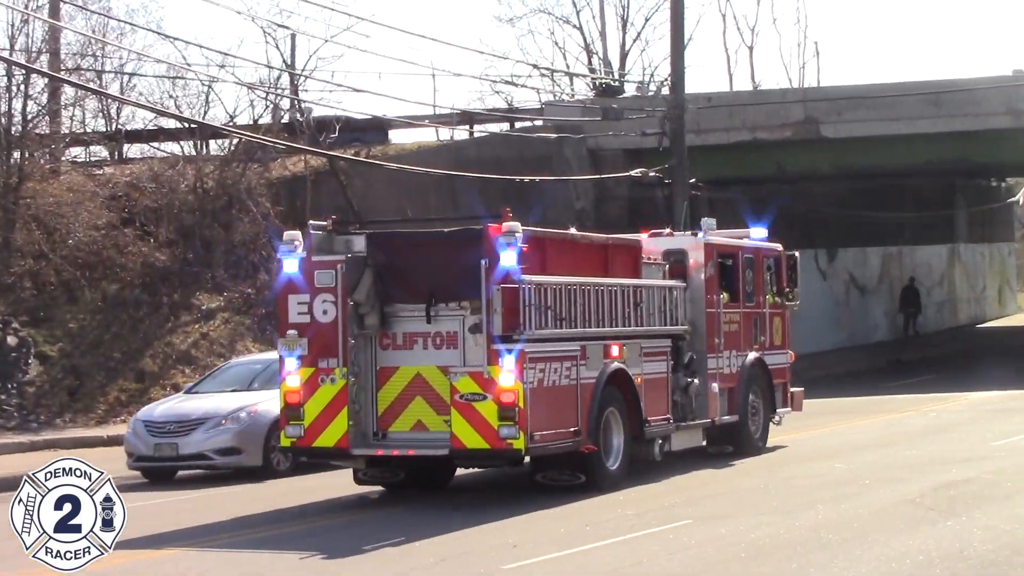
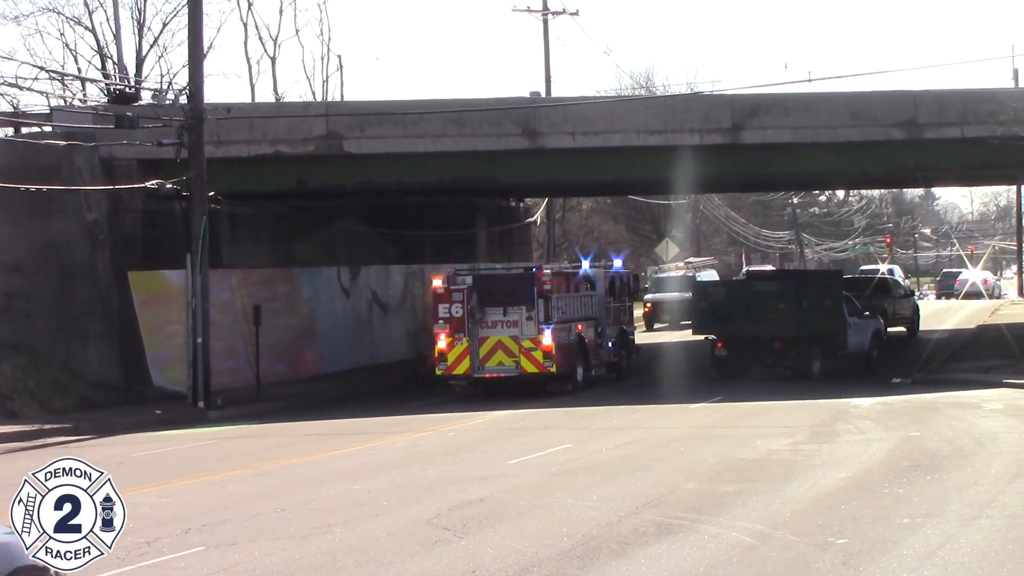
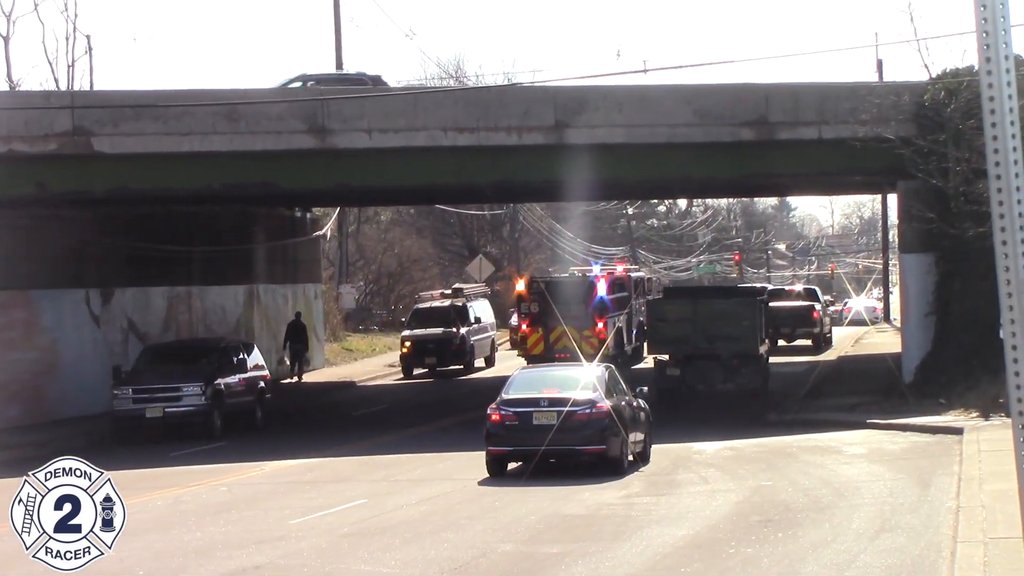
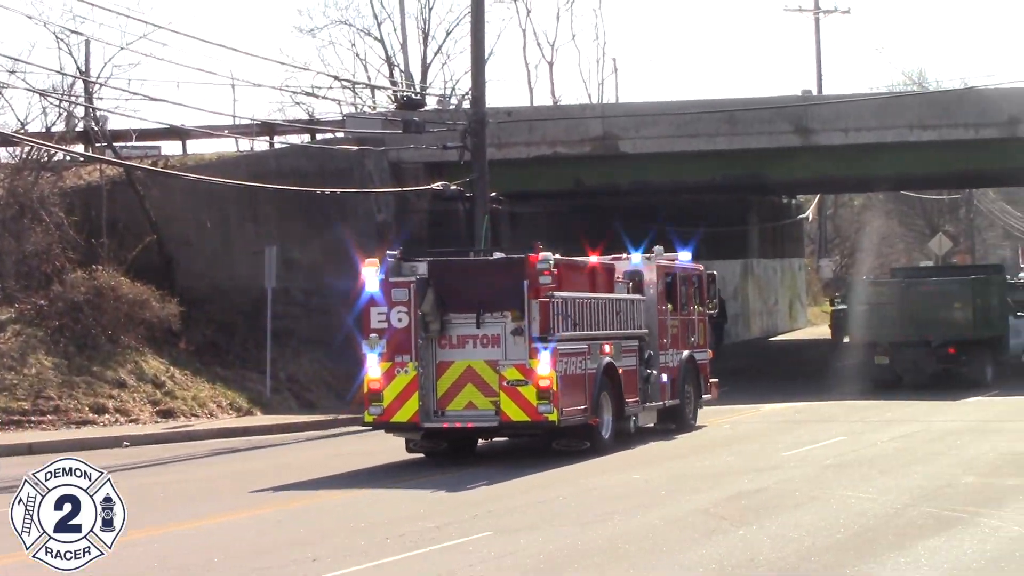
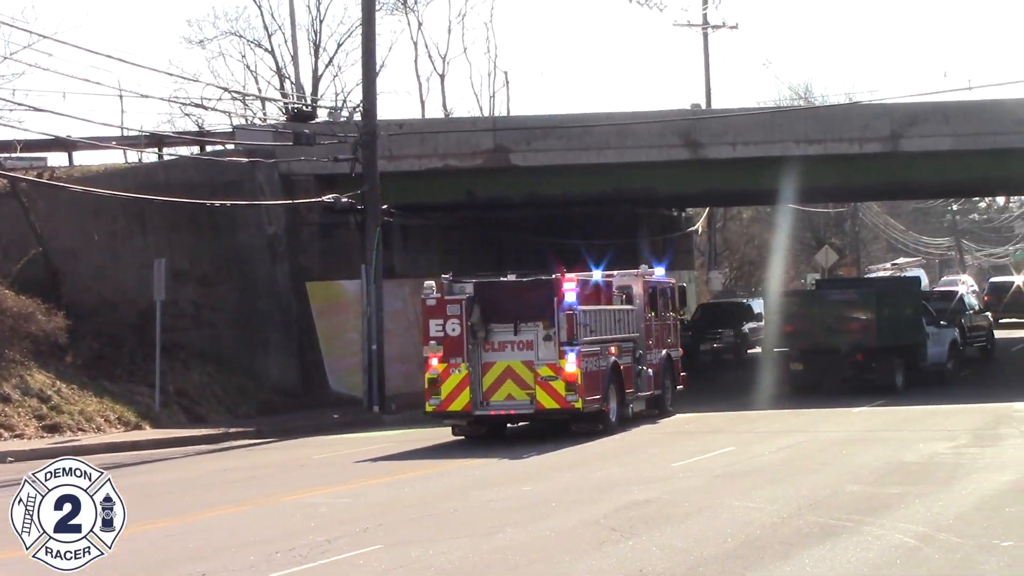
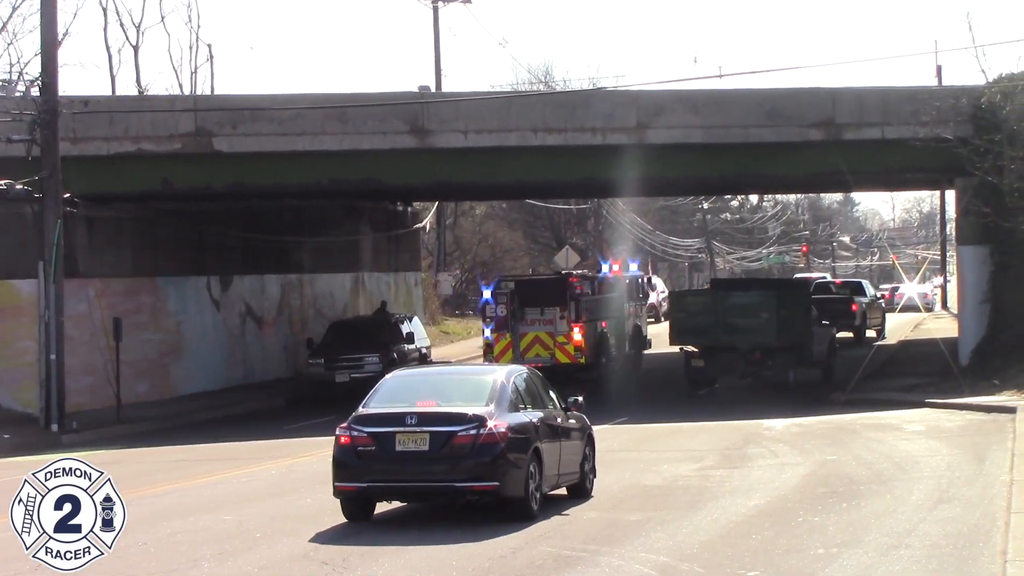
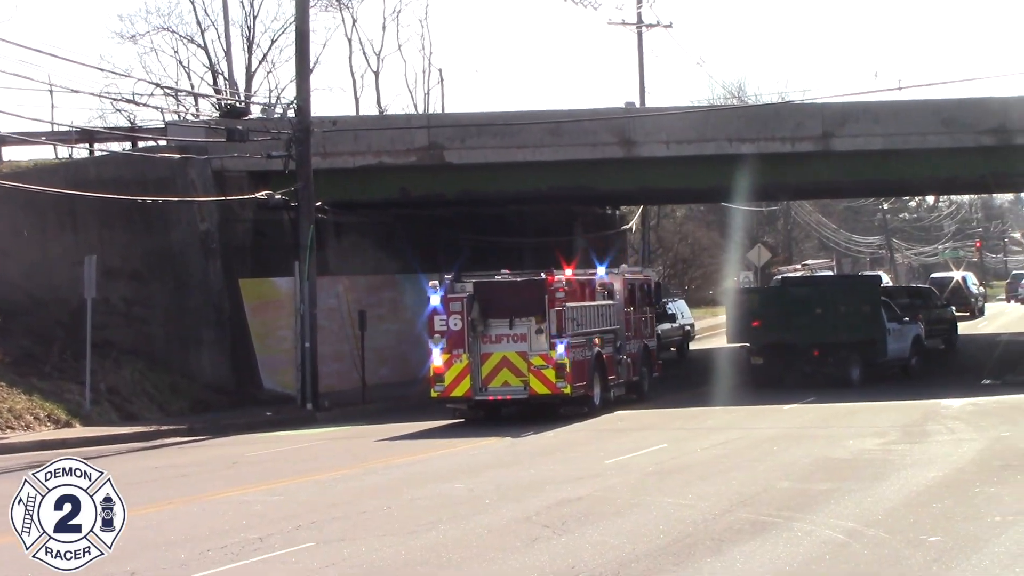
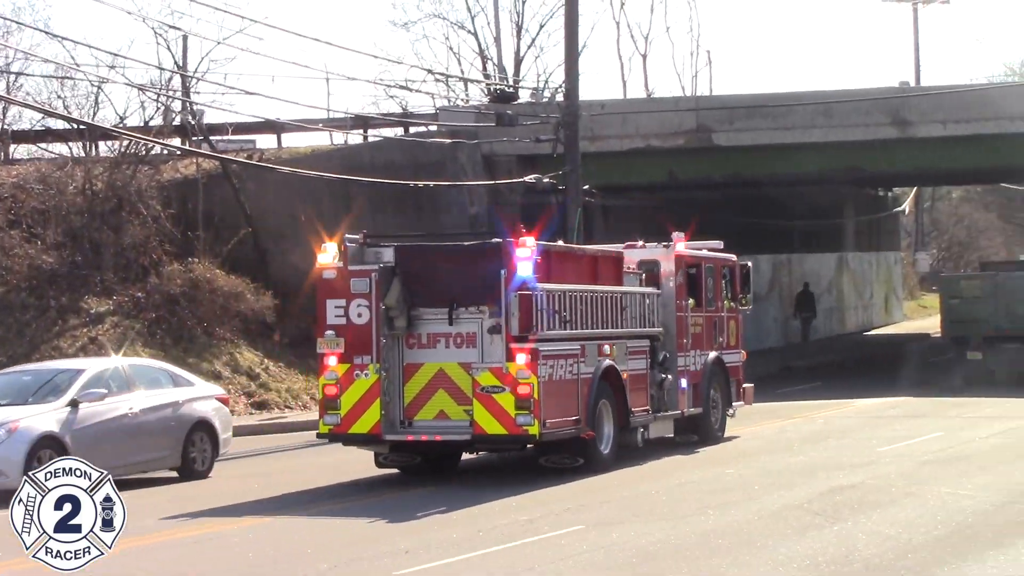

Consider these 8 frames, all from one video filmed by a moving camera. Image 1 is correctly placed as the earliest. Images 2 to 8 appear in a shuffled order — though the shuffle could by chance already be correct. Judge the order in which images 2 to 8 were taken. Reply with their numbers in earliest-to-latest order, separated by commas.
8, 4, 5, 7, 2, 6, 3
